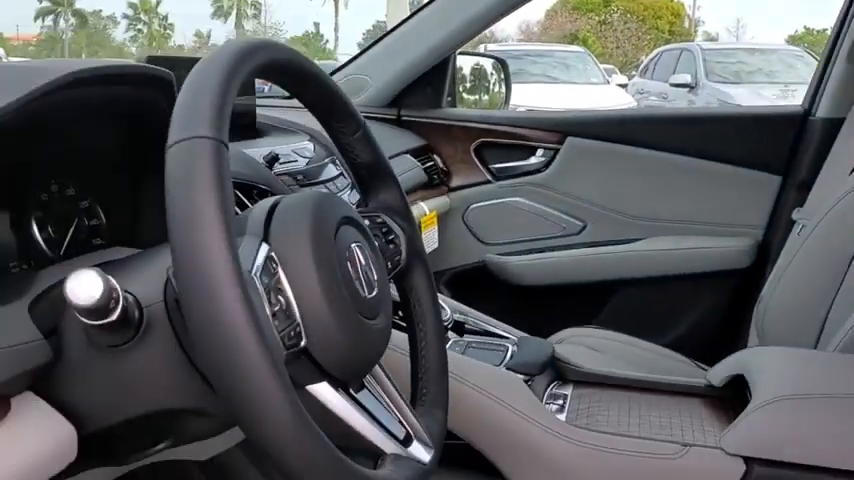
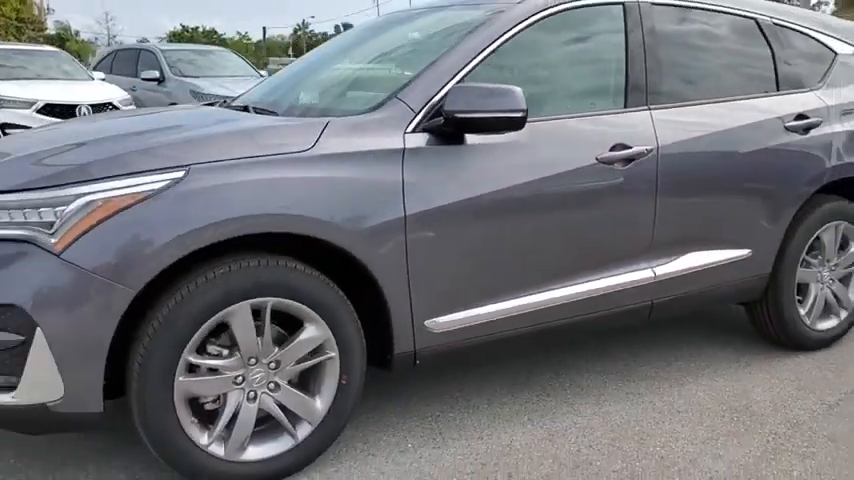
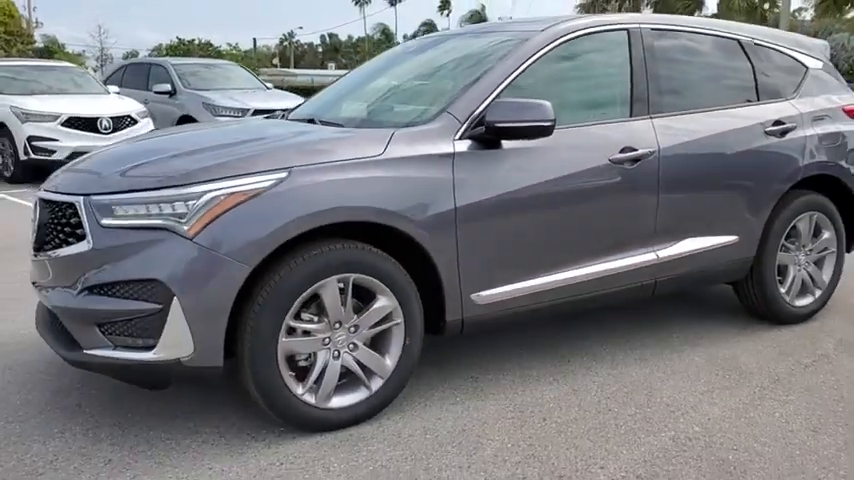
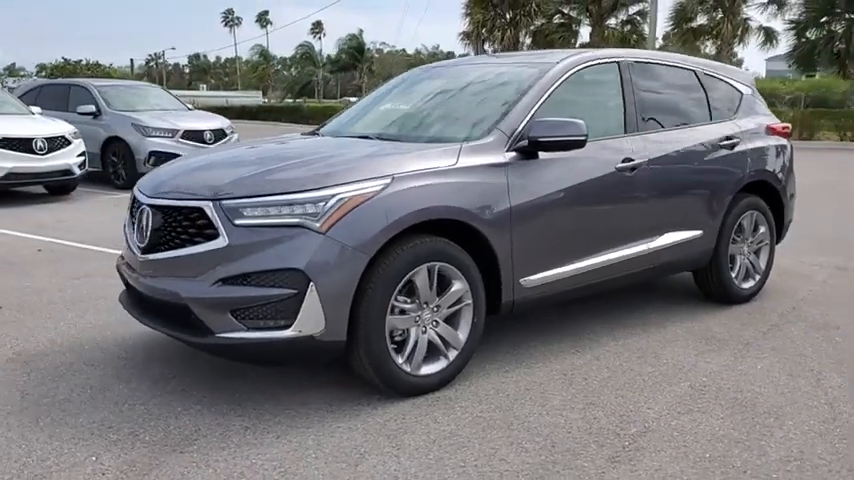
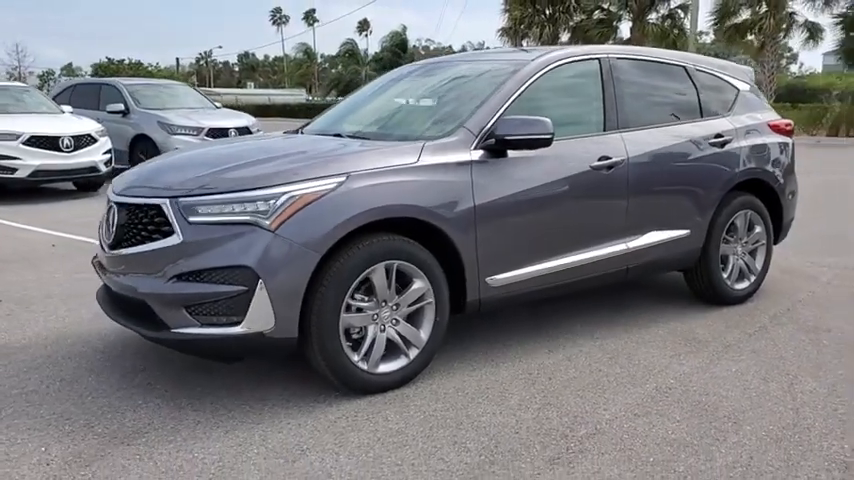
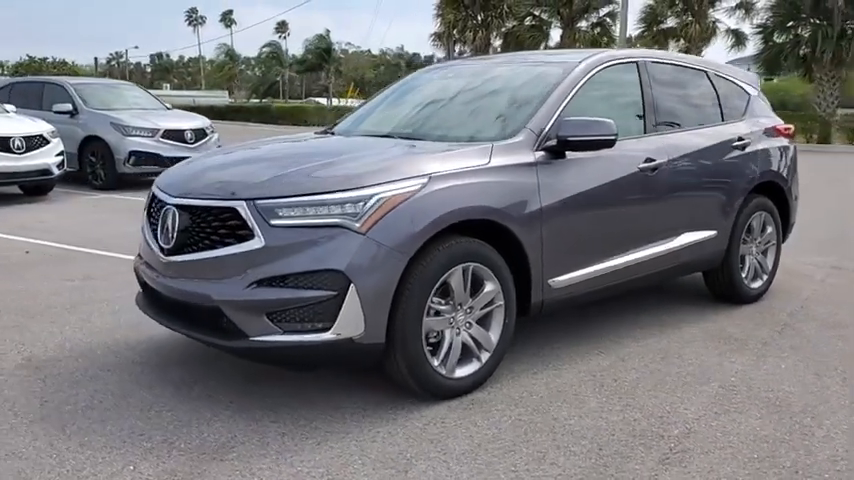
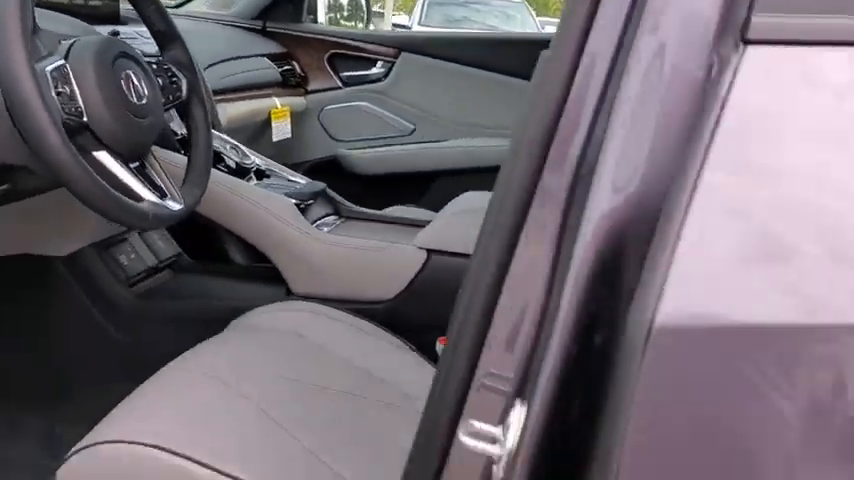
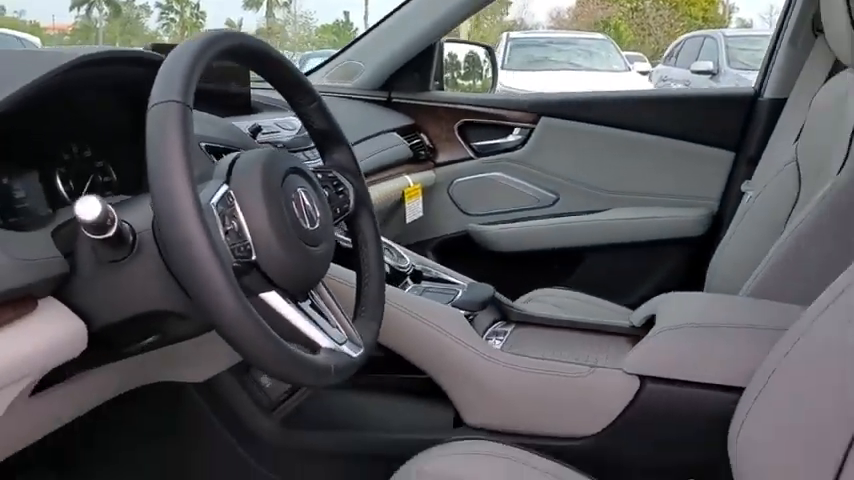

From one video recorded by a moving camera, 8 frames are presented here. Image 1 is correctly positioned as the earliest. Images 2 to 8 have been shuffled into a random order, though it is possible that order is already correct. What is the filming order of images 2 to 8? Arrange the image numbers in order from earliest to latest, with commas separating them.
8, 7, 2, 3, 5, 4, 6
